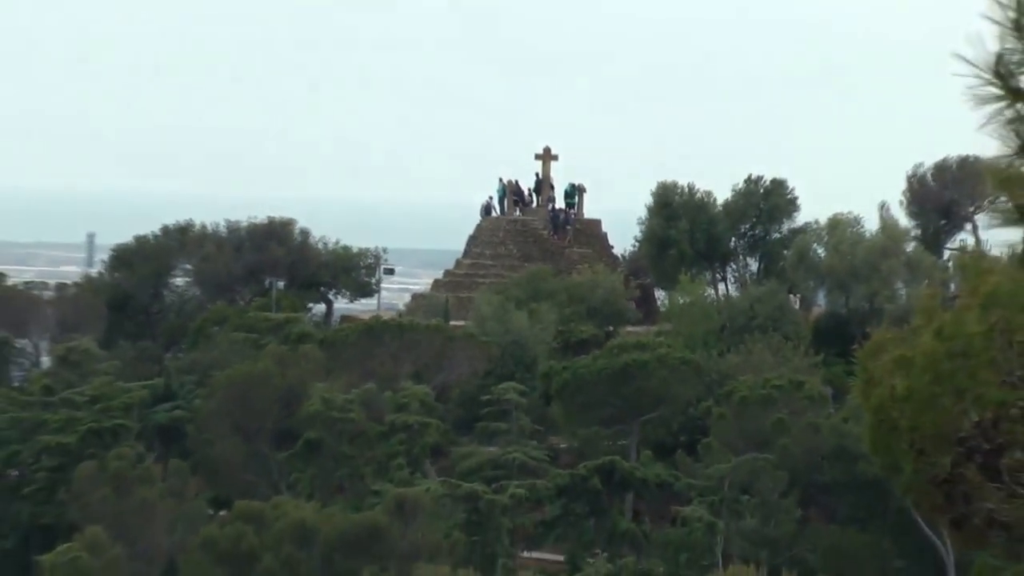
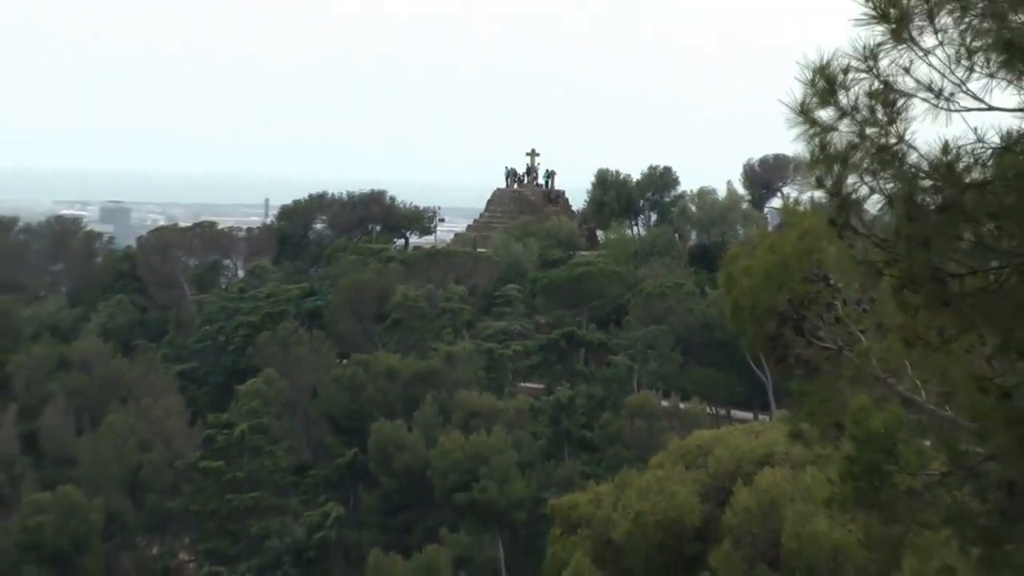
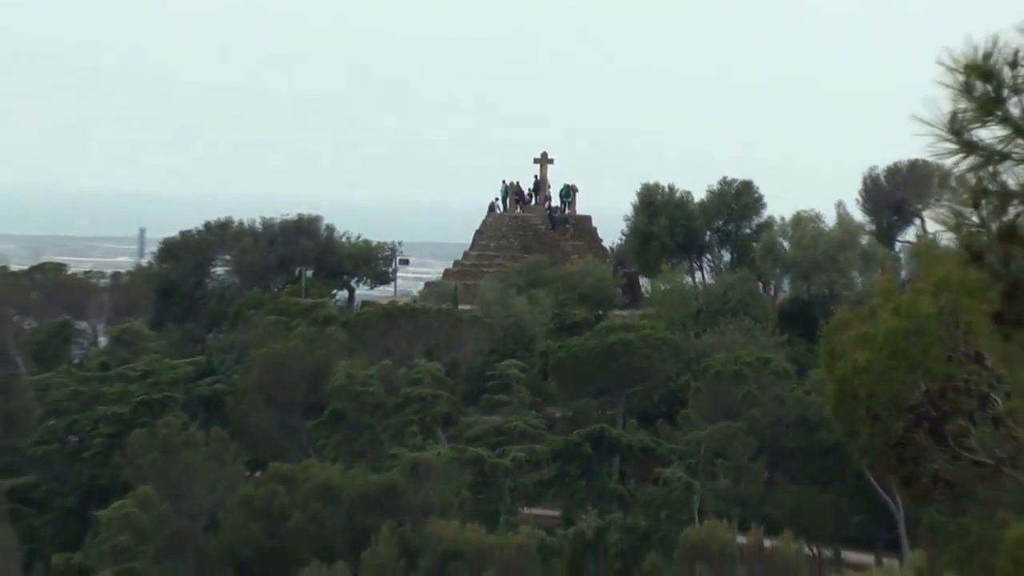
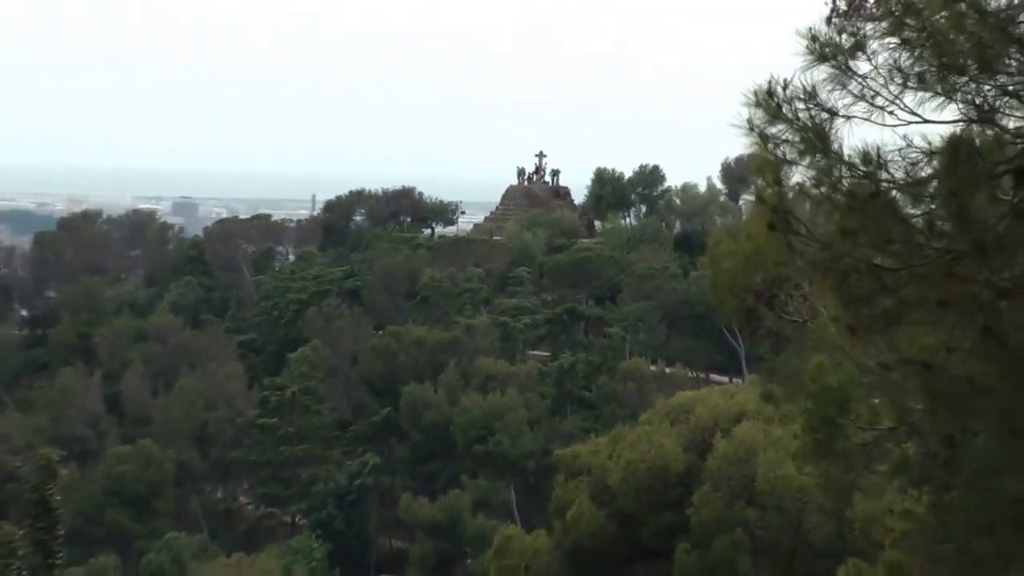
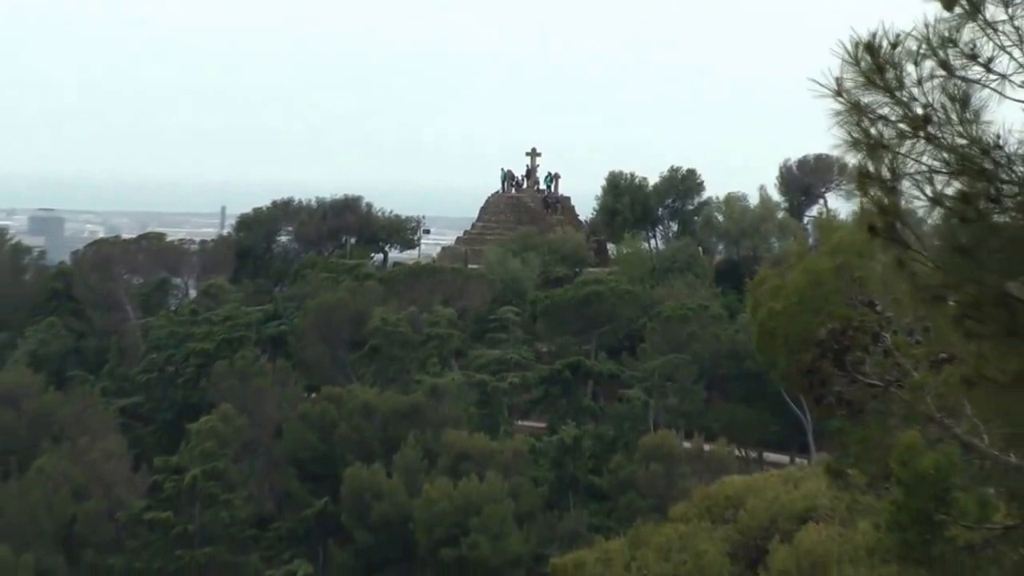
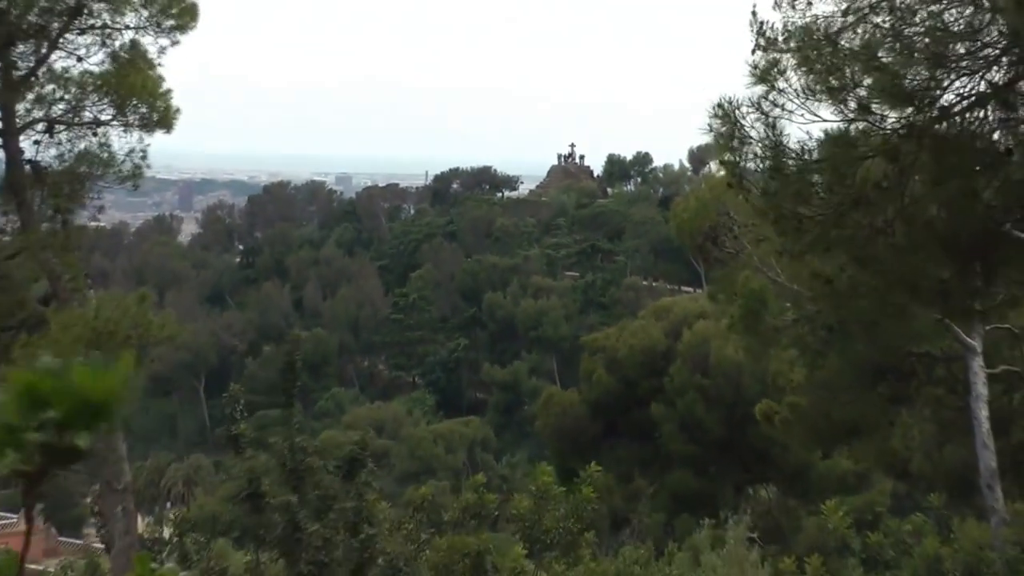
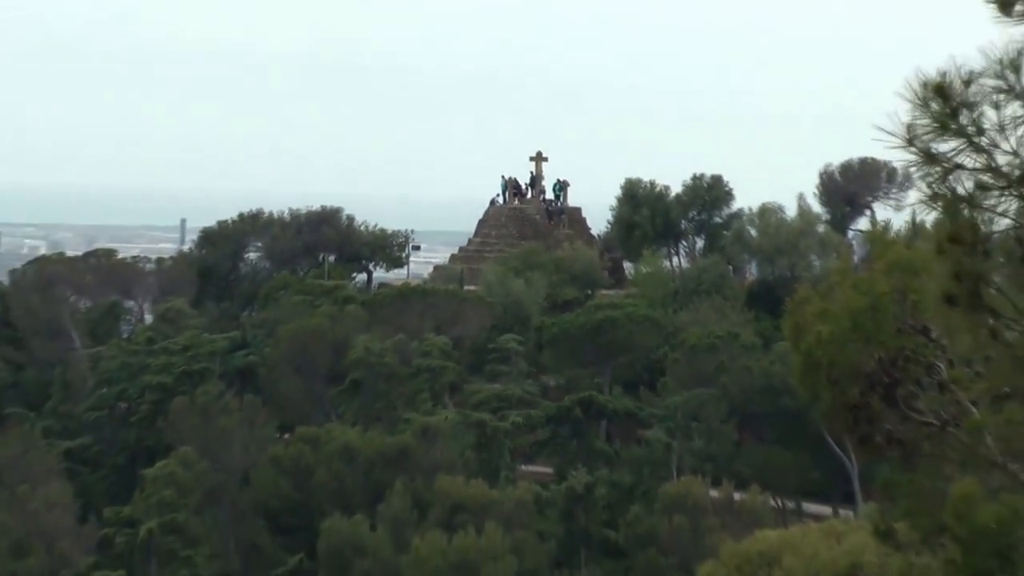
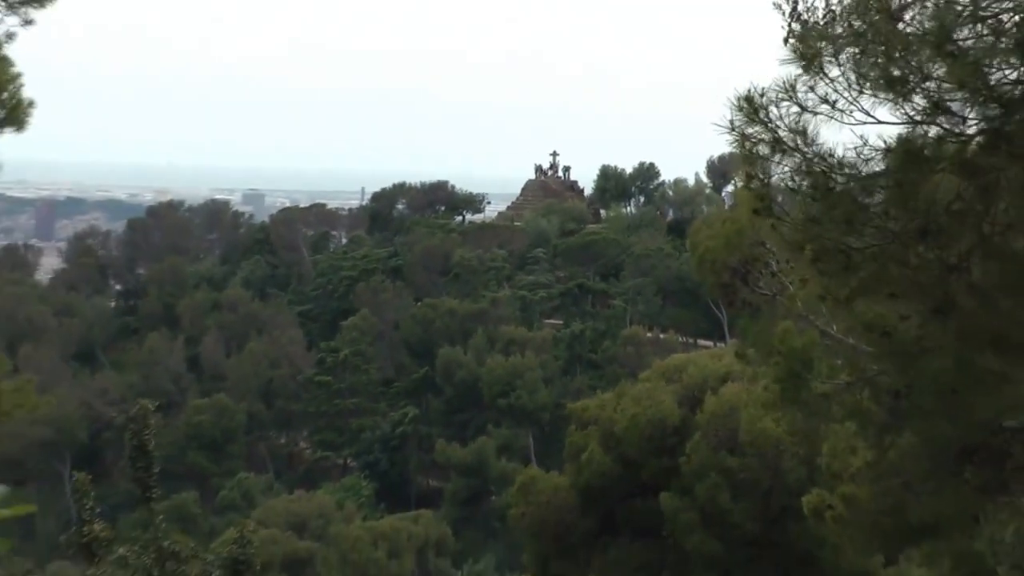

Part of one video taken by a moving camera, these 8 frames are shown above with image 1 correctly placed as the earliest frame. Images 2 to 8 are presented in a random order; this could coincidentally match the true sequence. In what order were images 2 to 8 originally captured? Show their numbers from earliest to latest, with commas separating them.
3, 7, 5, 2, 4, 8, 6
